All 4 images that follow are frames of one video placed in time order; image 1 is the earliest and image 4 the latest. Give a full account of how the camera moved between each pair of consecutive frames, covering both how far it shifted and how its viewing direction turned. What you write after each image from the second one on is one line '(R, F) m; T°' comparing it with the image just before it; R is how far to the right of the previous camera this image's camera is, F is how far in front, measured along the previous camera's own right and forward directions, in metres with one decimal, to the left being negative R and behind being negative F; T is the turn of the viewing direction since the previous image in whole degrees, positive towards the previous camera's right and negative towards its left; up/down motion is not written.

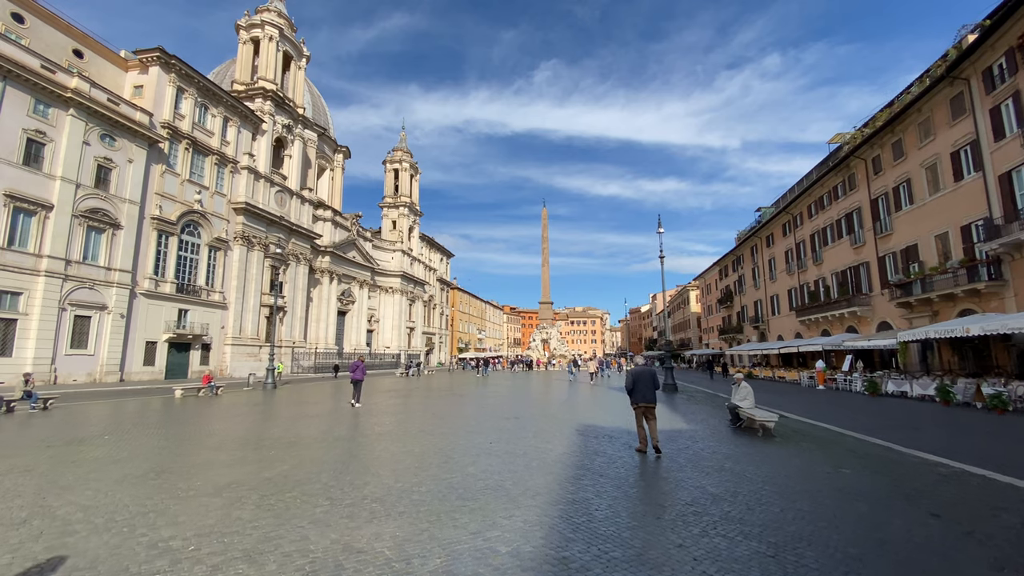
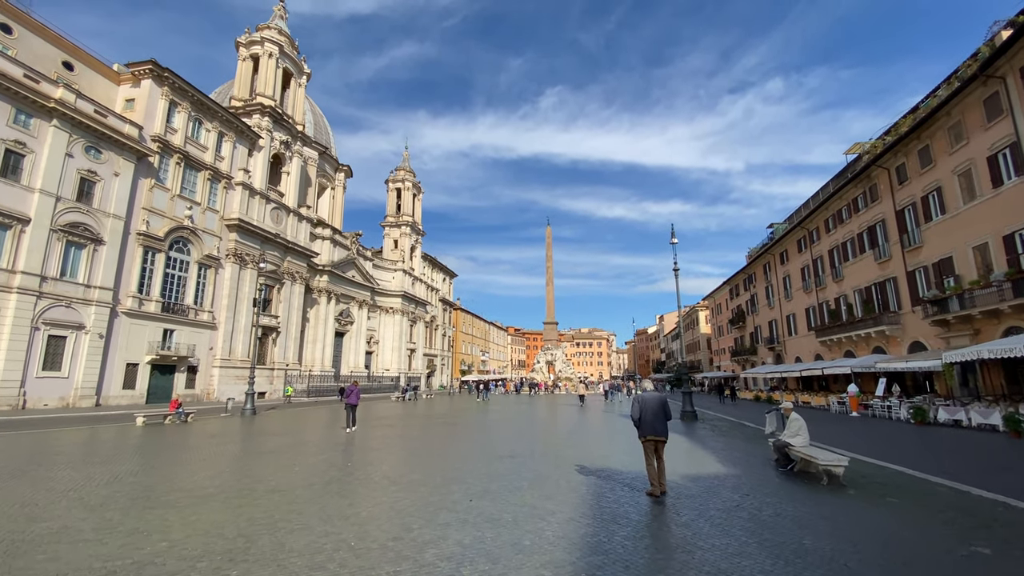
(+0.2, +1.5) m; -1°
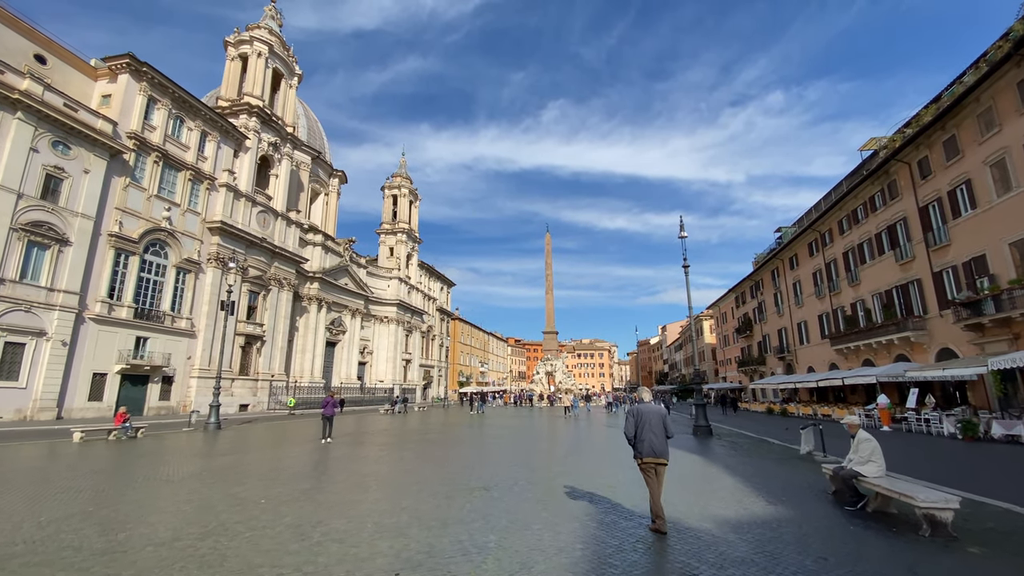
(+0.3, +1.6) m; 0°
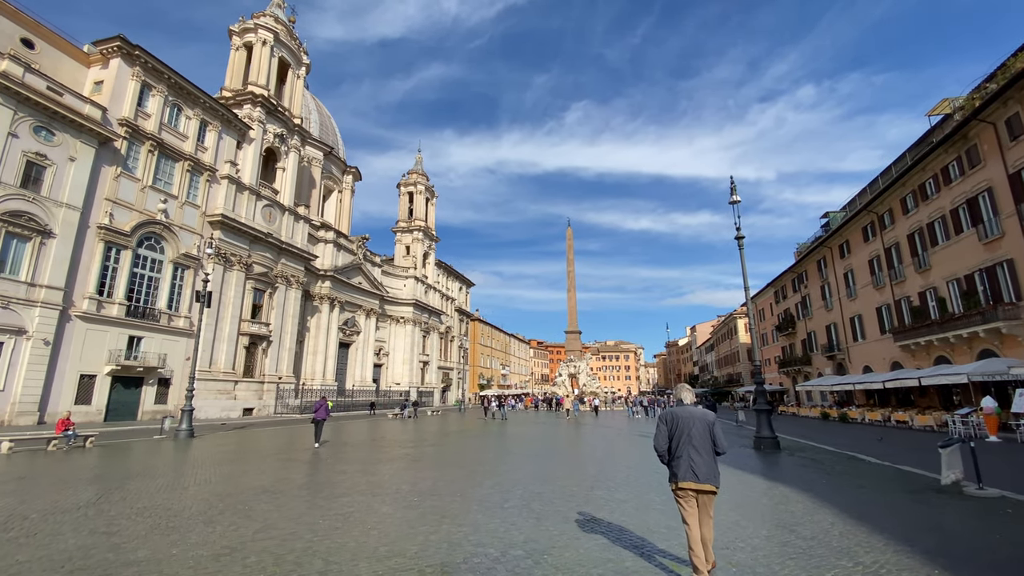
(+0.3, +2.4) m; -3°
